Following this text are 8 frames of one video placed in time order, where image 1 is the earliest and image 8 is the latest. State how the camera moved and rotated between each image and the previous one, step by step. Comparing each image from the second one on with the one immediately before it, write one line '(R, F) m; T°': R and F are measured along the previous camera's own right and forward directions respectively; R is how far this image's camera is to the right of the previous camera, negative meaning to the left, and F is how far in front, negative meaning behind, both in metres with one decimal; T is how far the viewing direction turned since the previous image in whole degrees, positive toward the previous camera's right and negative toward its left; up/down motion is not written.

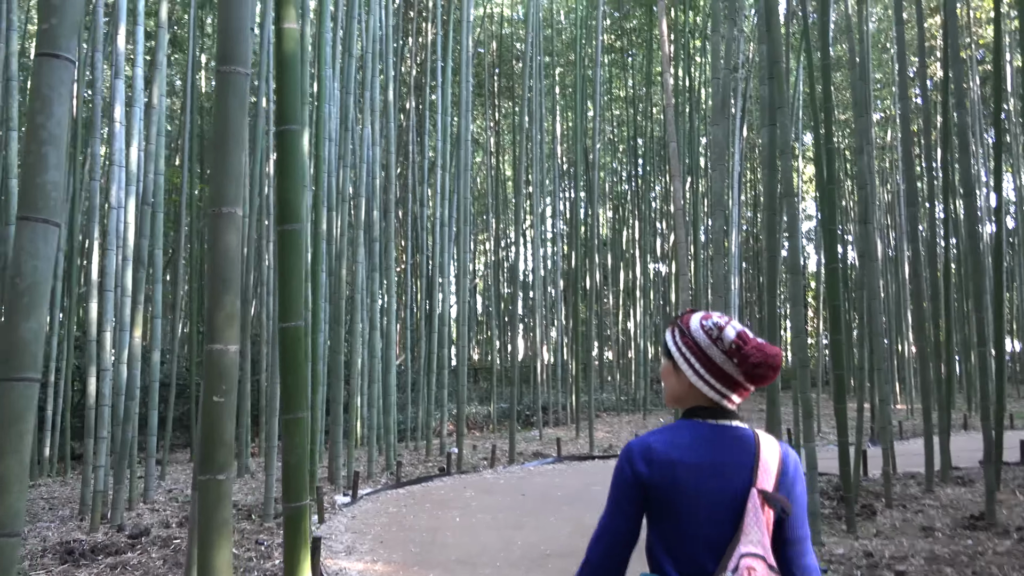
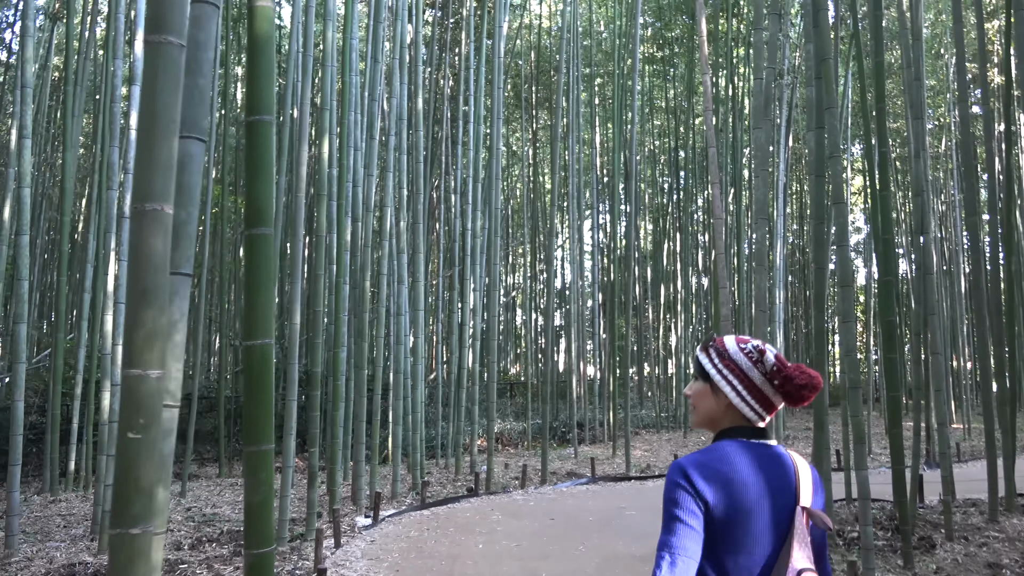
(+0.1, +0.2) m; -3°
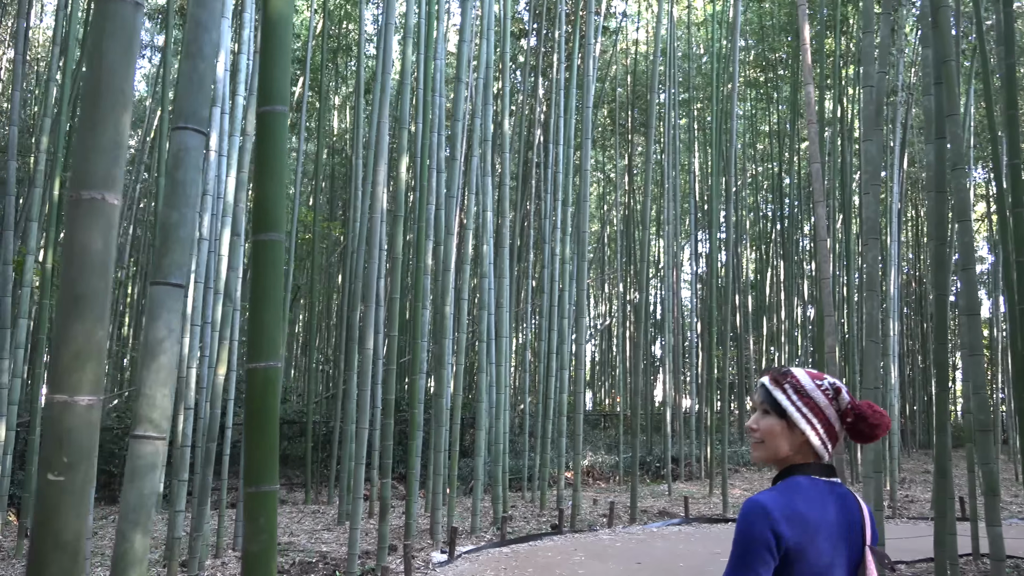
(+0.1, +0.2) m; -7°
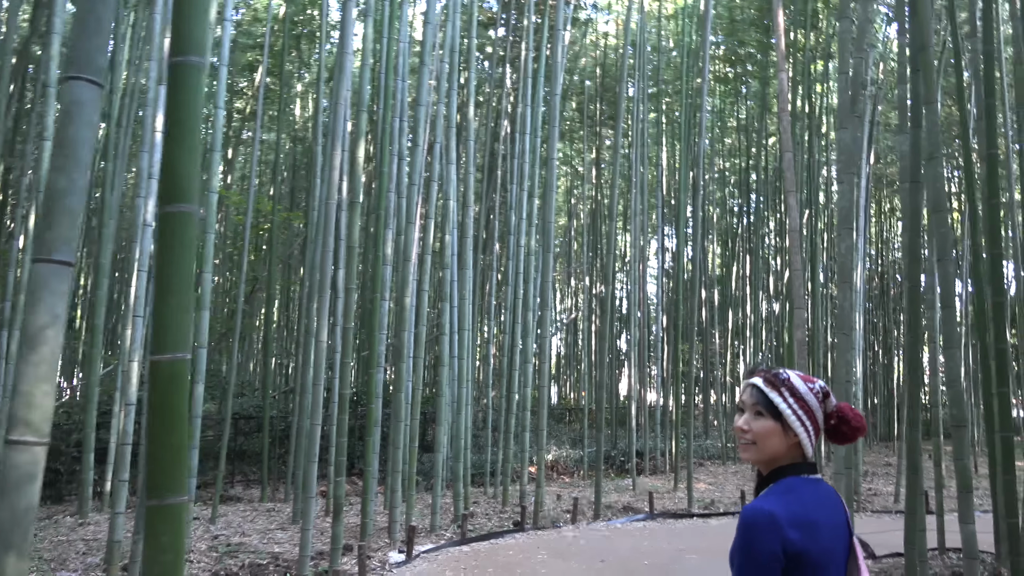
(0.0, +0.1) m; +2°
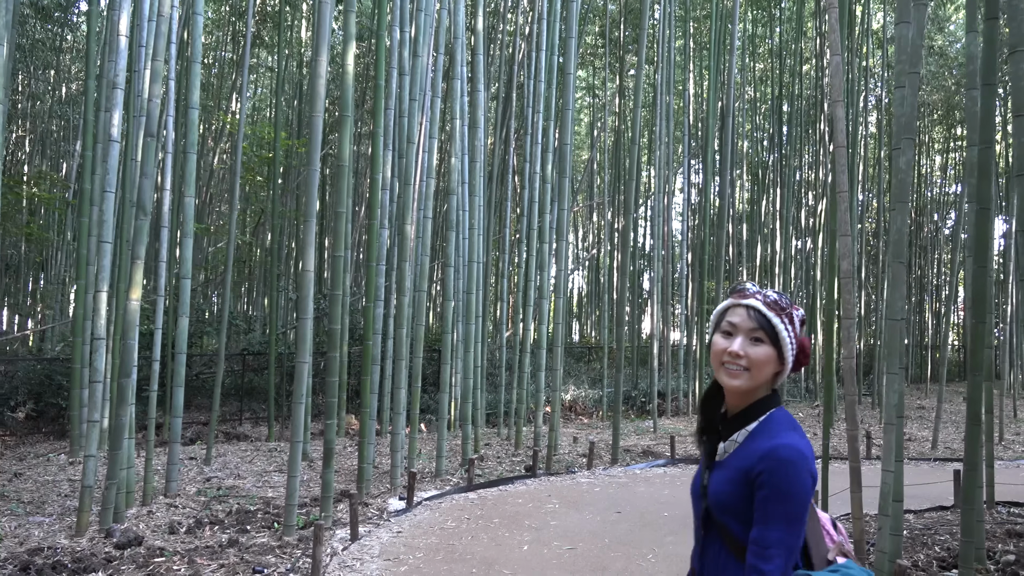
(+0.1, +0.4) m; -2°
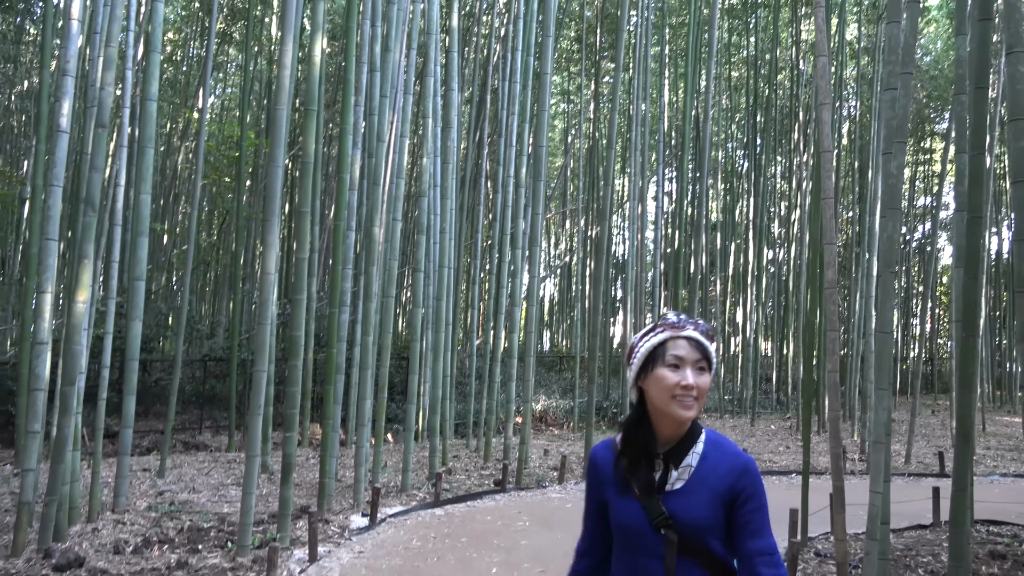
(0.0, +0.1) m; +2°
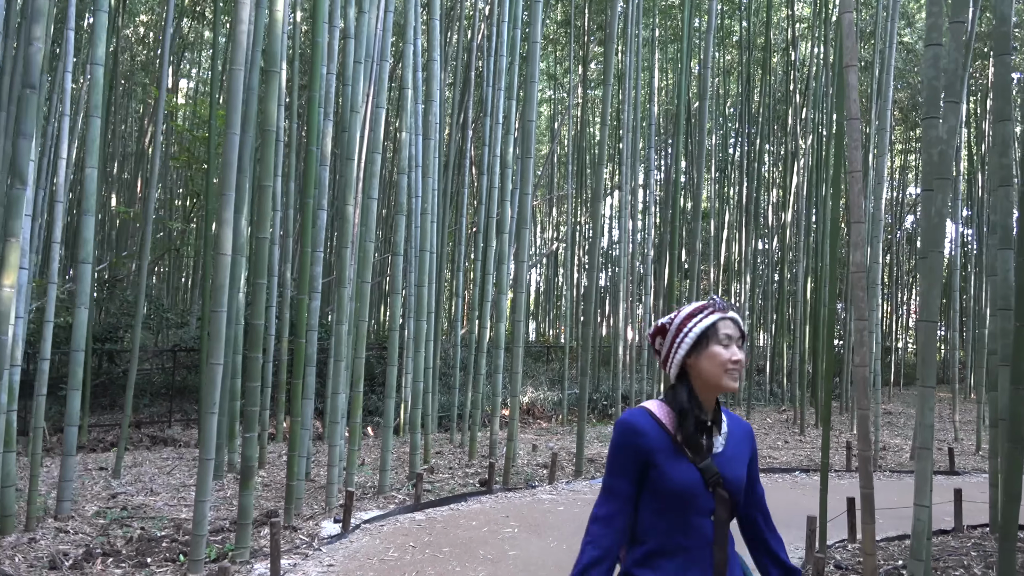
(0.0, +0.3) m; +1°
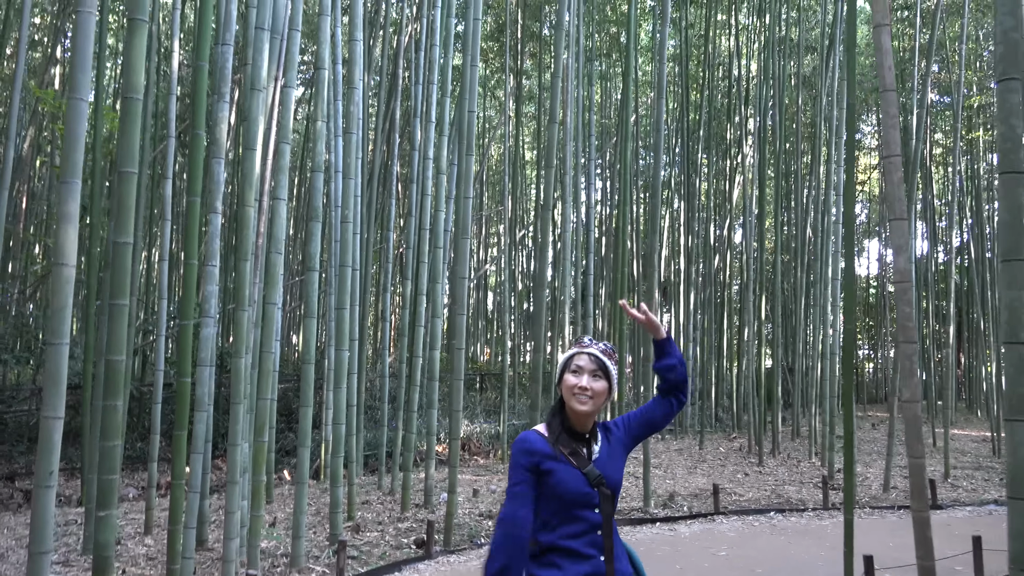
(-0.1, +0.6) m; +5°
